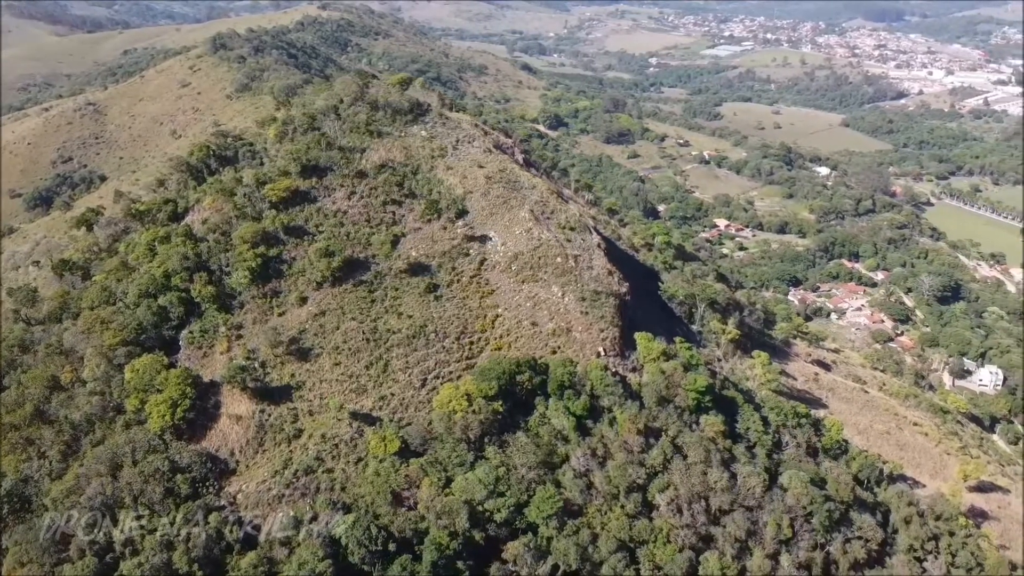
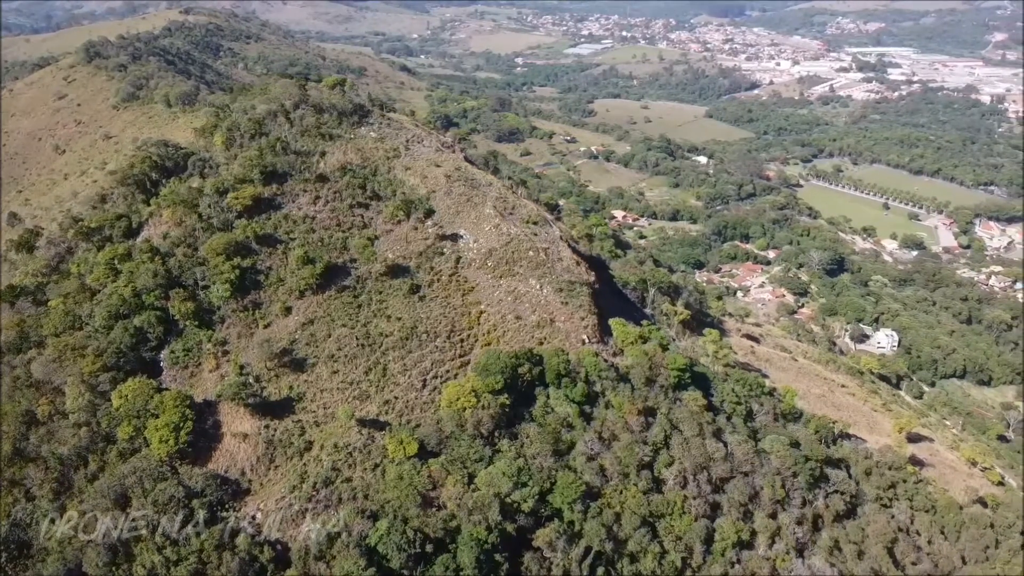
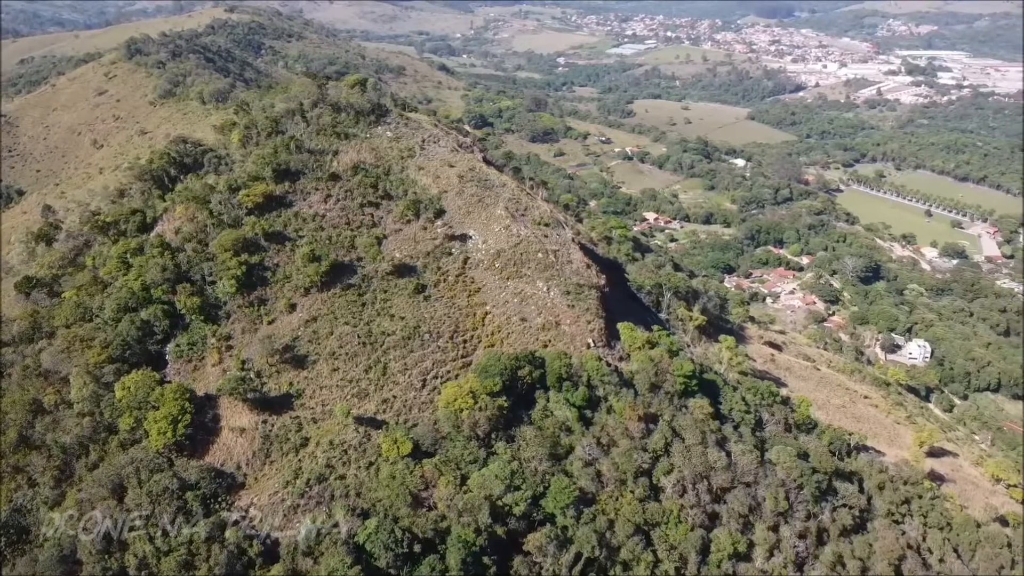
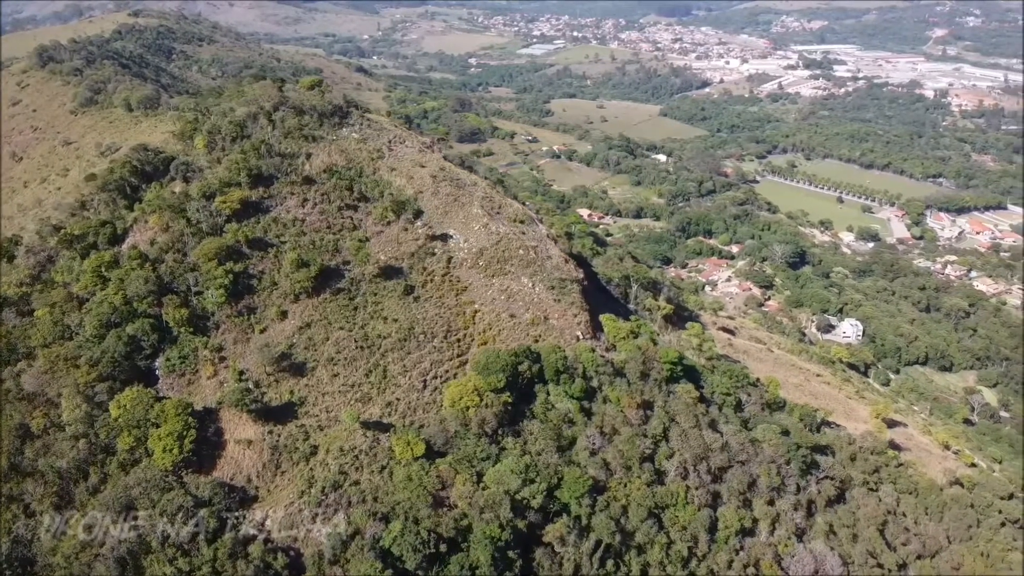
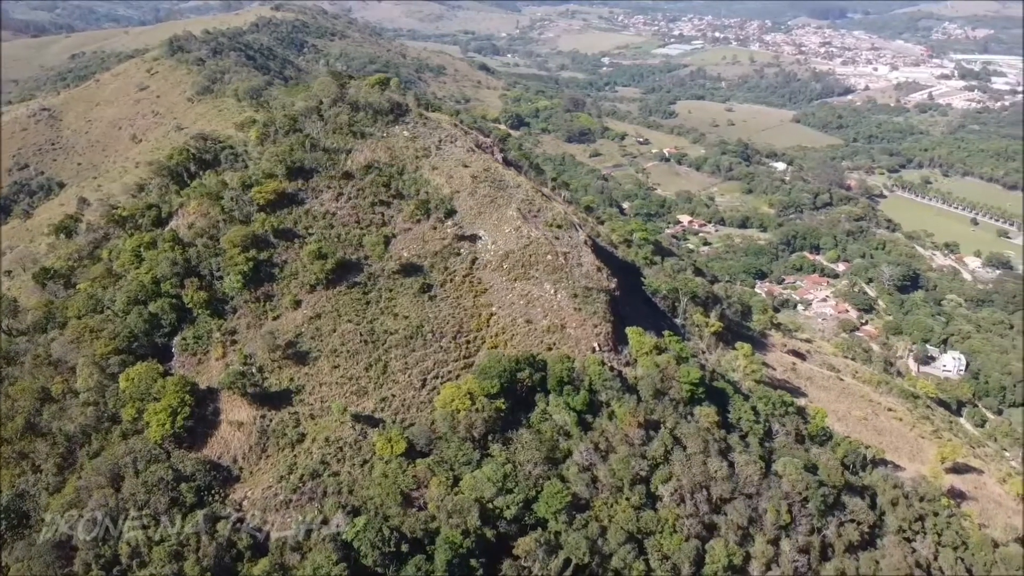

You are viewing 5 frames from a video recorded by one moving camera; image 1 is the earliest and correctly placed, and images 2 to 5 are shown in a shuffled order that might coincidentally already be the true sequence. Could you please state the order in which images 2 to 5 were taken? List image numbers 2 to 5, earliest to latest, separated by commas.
5, 3, 2, 4
